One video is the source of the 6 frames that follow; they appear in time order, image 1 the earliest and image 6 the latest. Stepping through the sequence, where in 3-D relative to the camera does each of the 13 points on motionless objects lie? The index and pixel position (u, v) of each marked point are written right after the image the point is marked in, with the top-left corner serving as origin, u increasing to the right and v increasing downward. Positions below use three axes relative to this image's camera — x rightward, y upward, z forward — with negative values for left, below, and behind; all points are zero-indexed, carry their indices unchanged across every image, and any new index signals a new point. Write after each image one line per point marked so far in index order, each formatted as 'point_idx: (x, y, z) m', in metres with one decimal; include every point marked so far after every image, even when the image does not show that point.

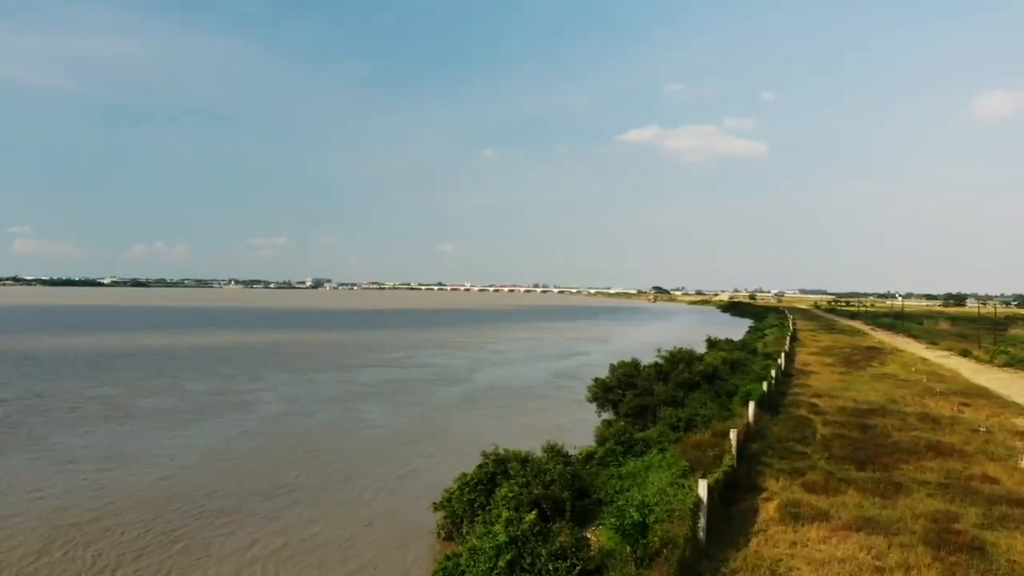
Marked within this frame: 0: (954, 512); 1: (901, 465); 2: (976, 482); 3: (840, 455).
0: (+10.3, -4.3, +14.0) m
1: (+11.2, -4.5, +18.3) m
2: (+12.3, -4.5, +16.5) m
3: (+10.1, -4.5, +19.3) m
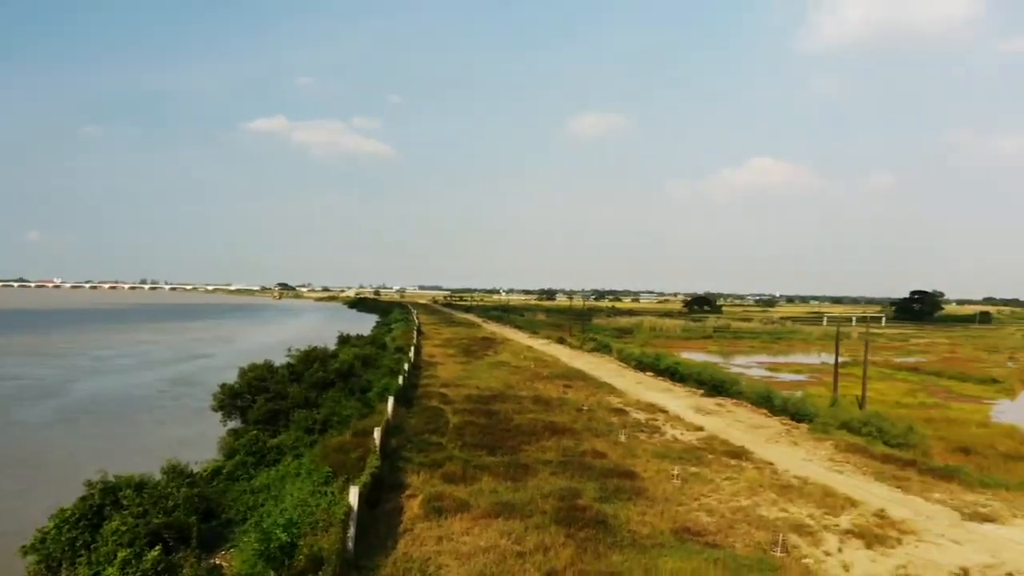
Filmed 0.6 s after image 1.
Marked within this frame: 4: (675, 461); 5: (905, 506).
0: (+1.7, -4.7, +15.2) m
1: (+0.7, -4.8, +19.4) m
2: (+2.3, -4.8, +18.3) m
3: (-0.8, -4.7, +19.9) m
4: (+4.7, -5.0, +18.1) m
5: (+9.3, -5.2, +14.3) m
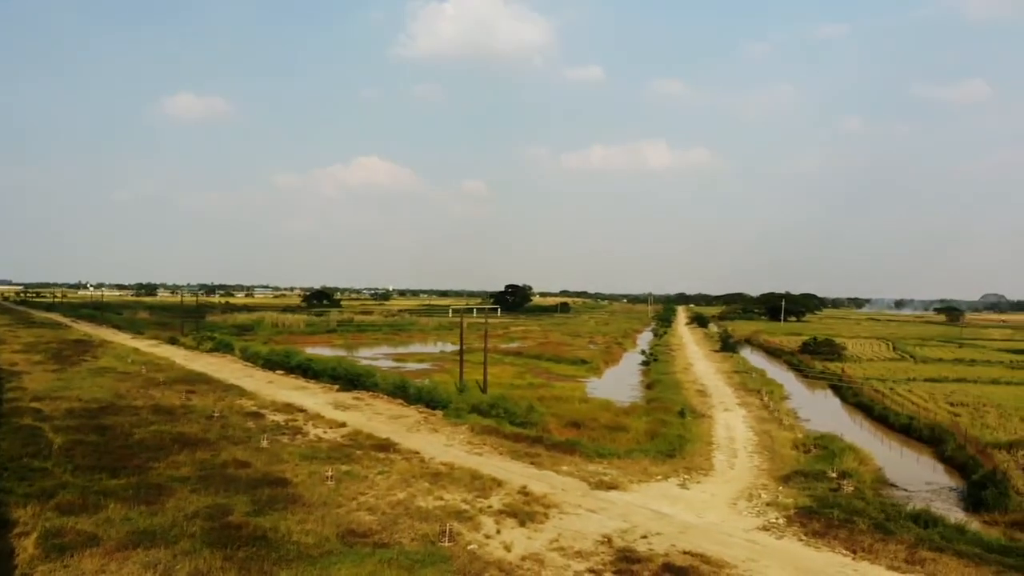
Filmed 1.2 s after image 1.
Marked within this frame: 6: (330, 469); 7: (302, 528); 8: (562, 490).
0: (-6.1, -4.6, +13.2) m
1: (-9.3, -4.6, +16.2) m
2: (-7.2, -4.6, +16.2) m
3: (-10.7, -4.5, +15.8) m
4: (-5.2, -4.8, +17.4) m
5: (+0.7, -5.1, +16.7) m
6: (-4.7, -4.8, +16.5) m
7: (-4.0, -4.6, +12.0) m
8: (+1.3, -5.1, +16.0) m
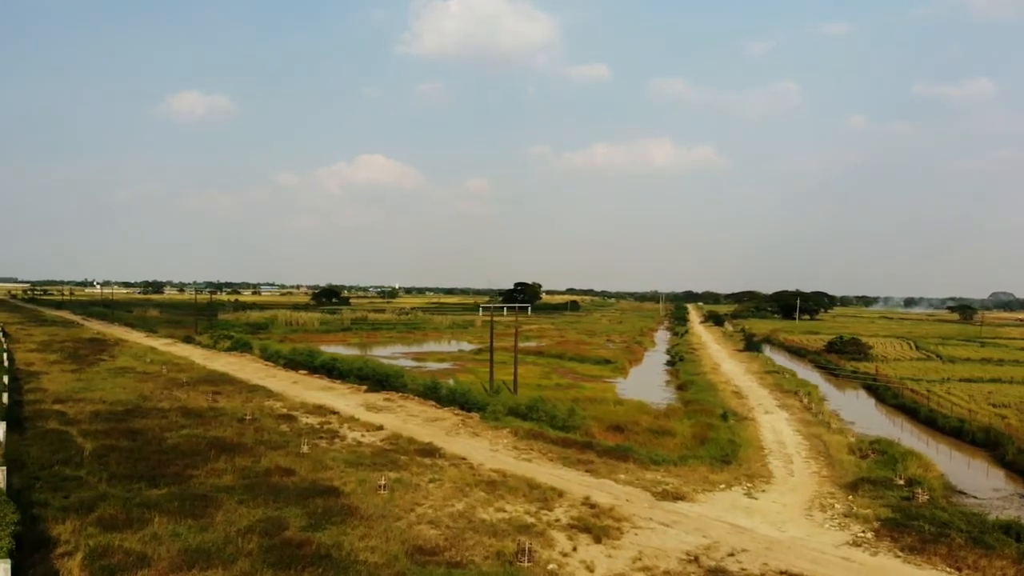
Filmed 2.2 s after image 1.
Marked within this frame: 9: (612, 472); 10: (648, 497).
0: (-4.6, -4.5, +12.3) m
1: (-7.8, -4.5, +15.3) m
2: (-5.8, -4.6, +15.3) m
3: (-9.2, -4.4, +14.8) m
4: (-3.7, -4.7, +16.4) m
5: (+2.2, -5.0, +15.8) m
6: (-3.3, -4.7, +15.6) m
7: (-2.6, -4.6, +11.0) m
8: (+2.7, -5.1, +15.1) m
9: (+2.7, -5.1, +17.3) m
10: (+3.4, -5.1, +15.5) m
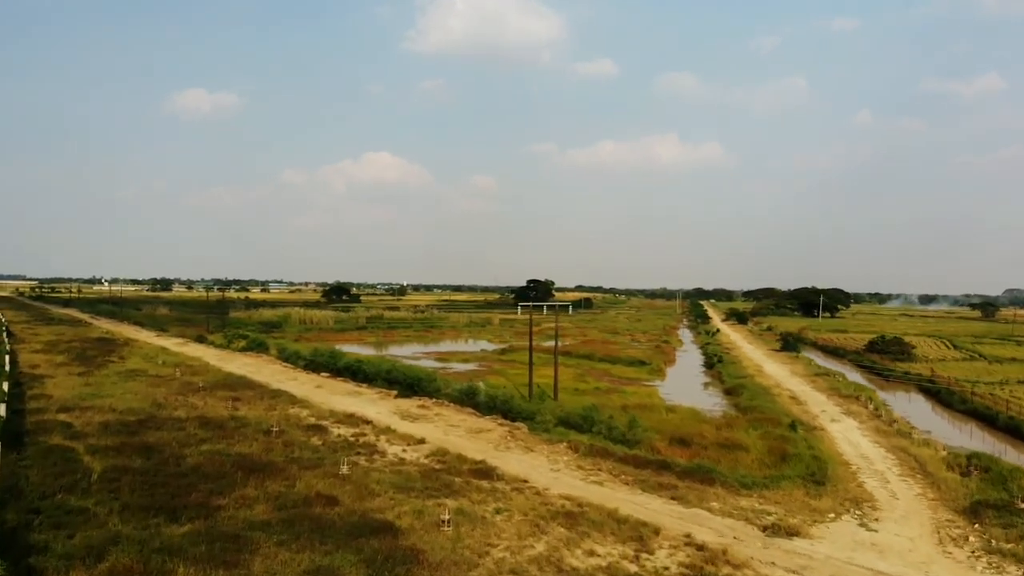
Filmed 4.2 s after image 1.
0: (-2.9, -4.4, +9.9) m
1: (-6.0, -4.4, +12.9) m
2: (-4.0, -4.5, +12.9) m
3: (-7.5, -4.3, +12.5) m
4: (-2.0, -4.6, +14.0) m
5: (+3.9, -4.9, +13.3) m
6: (-1.5, -4.6, +13.2) m
7: (-0.9, -4.5, +8.6) m
8: (+4.5, -5.0, +12.6) m
9: (+4.5, -5.0, +14.9) m
10: (+5.1, -5.0, +13.1) m
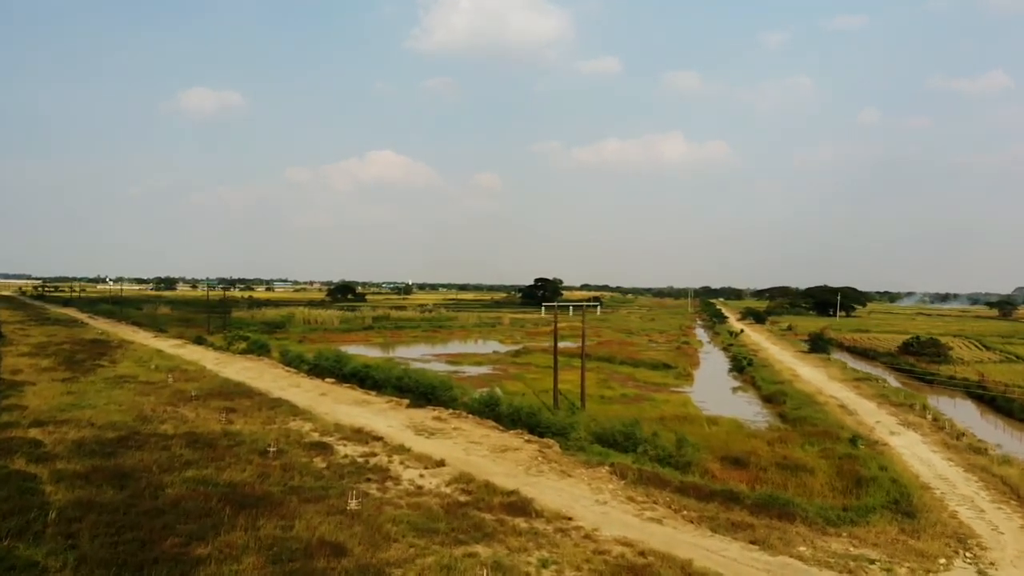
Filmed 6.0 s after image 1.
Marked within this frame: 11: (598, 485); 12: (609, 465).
0: (-2.0, -4.4, +7.4) m
1: (-5.2, -4.4, +10.4) m
2: (-3.2, -4.5, +10.3) m
3: (-6.7, -4.3, +10.0) m
4: (-1.1, -4.6, +11.5) m
5: (+4.8, -4.9, +10.7) m
6: (-0.7, -4.6, +10.6) m
7: (-0.1, -4.5, +6.1) m
8: (+5.3, -5.0, +10.0) m
9: (+5.3, -4.9, +12.3) m
10: (+6.0, -5.0, +10.4) m
11: (+2.1, -4.8, +15.4) m
12: (+2.6, -4.7, +16.9) m
